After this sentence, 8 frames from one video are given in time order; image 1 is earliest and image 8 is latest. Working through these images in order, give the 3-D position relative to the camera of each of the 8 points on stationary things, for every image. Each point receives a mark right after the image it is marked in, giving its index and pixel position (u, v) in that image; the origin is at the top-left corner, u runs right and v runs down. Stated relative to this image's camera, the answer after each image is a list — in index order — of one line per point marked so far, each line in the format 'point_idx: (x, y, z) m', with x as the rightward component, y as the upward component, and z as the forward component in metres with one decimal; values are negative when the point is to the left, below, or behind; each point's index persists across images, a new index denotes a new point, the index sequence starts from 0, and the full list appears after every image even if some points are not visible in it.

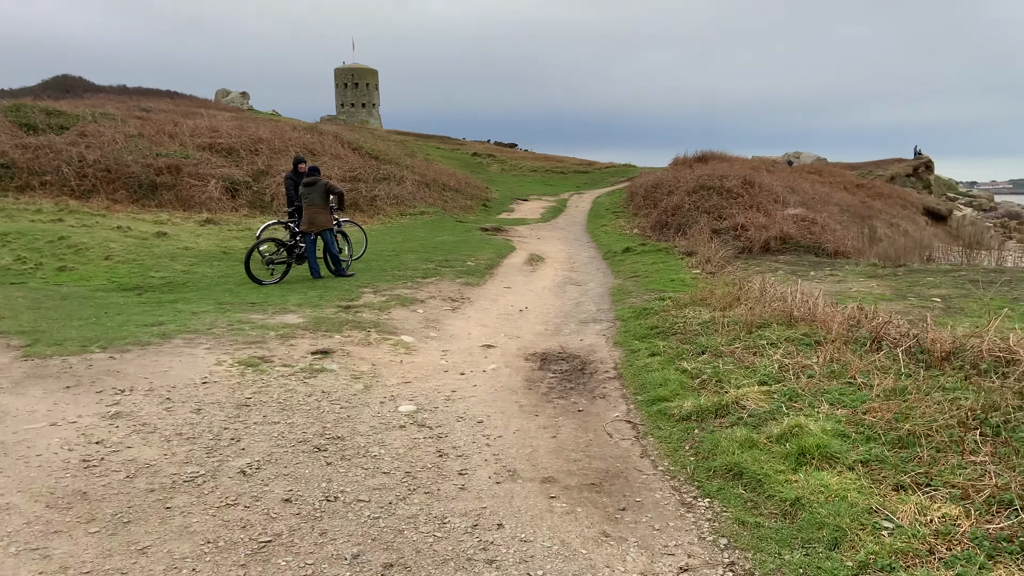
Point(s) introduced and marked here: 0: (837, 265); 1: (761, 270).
0: (+5.8, +0.4, +13.3) m
1: (+3.9, +0.2, +11.7) m
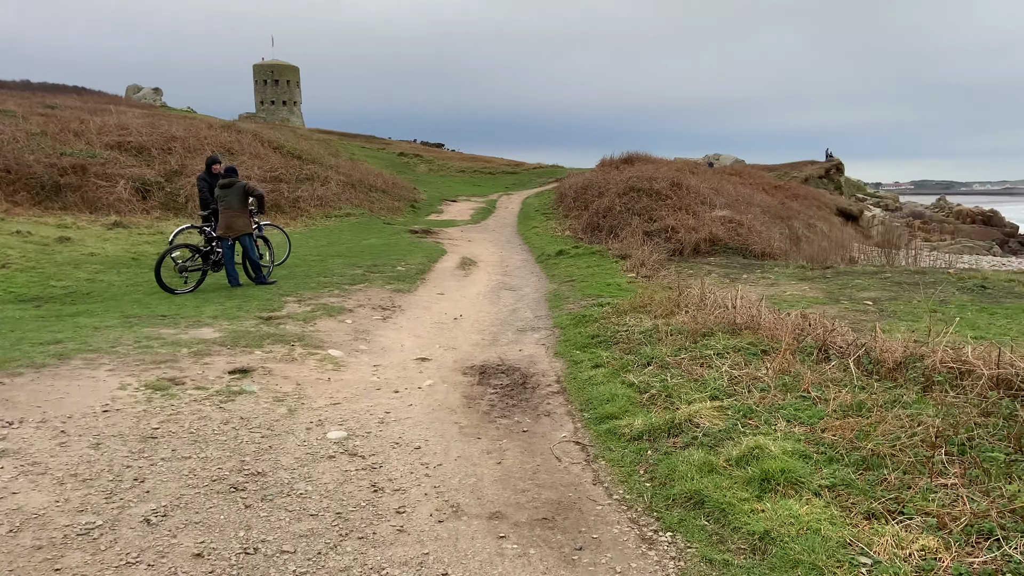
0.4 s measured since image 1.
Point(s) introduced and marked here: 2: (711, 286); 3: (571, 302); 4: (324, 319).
0: (+4.6, +0.4, +13.5) m
1: (+2.9, +0.2, +11.6) m
2: (+2.5, 0.0, +9.5) m
3: (+0.8, -0.2, +10.0) m
4: (-2.2, -0.4, +8.8) m
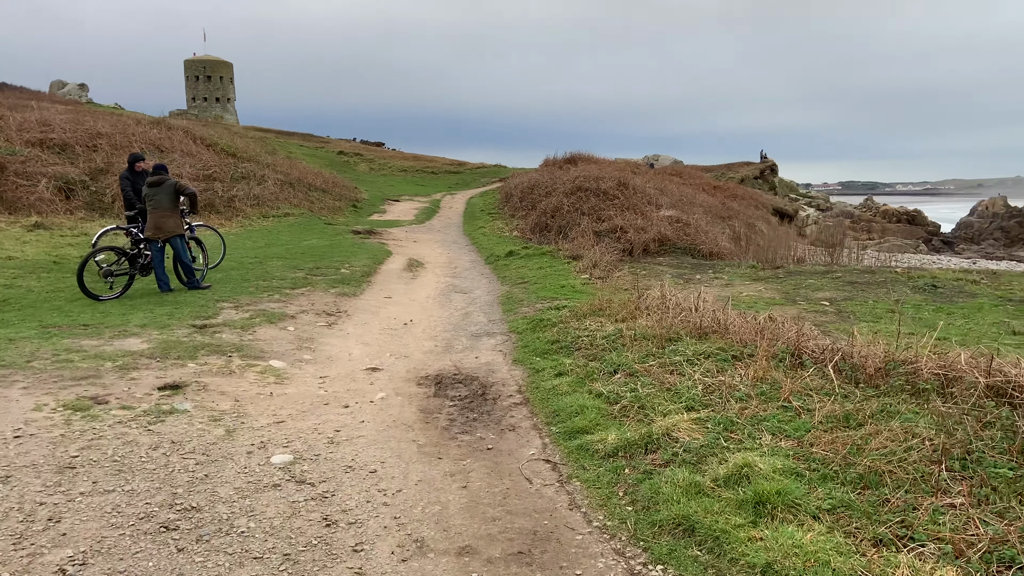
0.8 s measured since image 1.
0: (+3.7, +0.4, +13.4) m
1: (+2.1, +0.2, +11.5) m
2: (+2.0, 0.0, +9.3) m
3: (+0.2, -0.2, +9.6) m
4: (-2.8, -0.4, +8.2) m
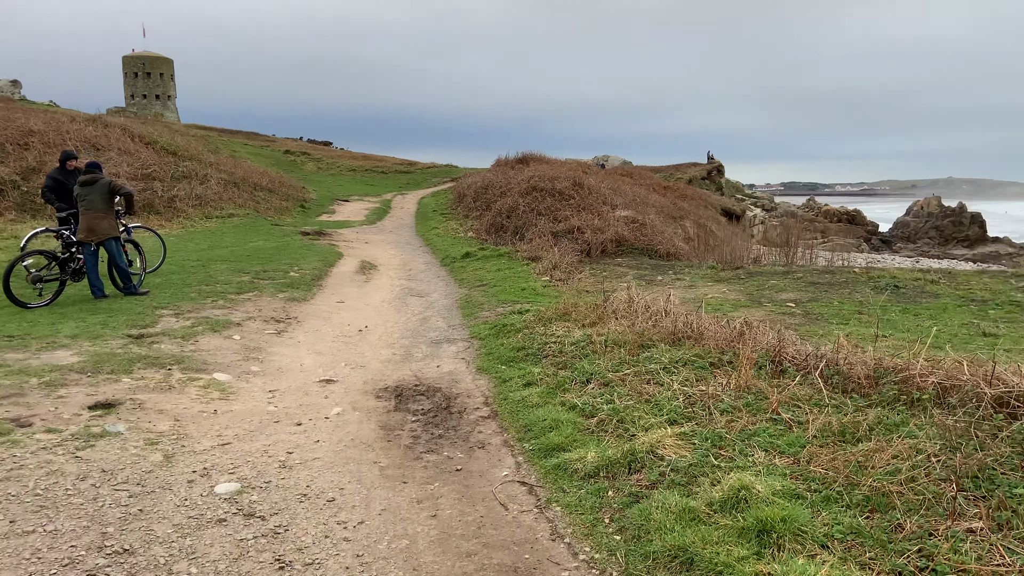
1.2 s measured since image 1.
0: (+2.9, +0.4, +13.3) m
1: (+1.5, +0.1, +11.2) m
2: (+1.5, 0.0, +9.0) m
3: (-0.3, -0.3, +9.3) m
4: (-3.2, -0.5, +7.7) m
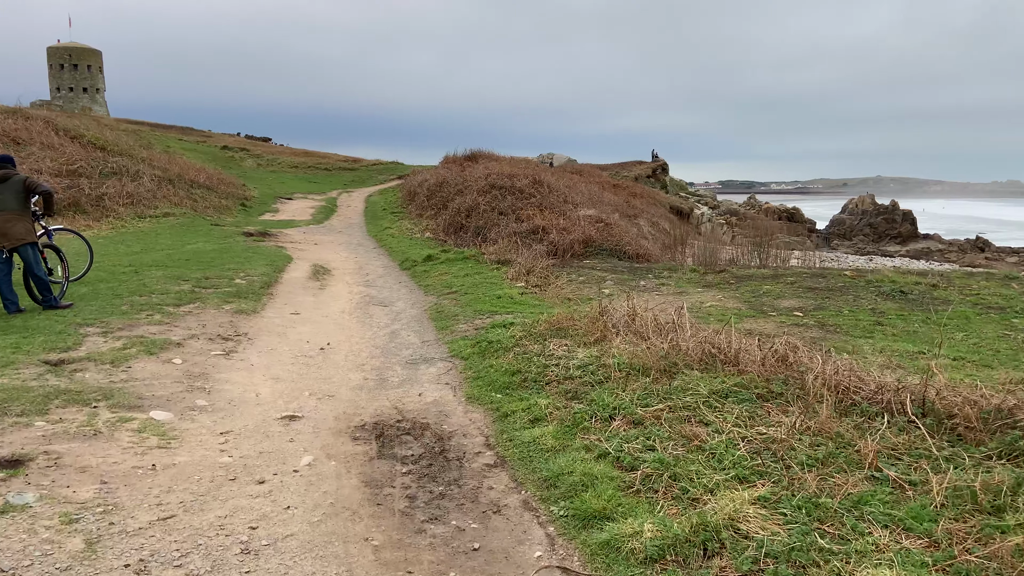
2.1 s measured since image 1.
0: (+2.4, +0.3, +12.6) m
1: (+1.1, +0.1, +10.4) m
2: (+1.2, -0.1, +8.2) m
3: (-0.6, -0.4, +8.3) m
4: (-3.3, -0.6, +6.5) m
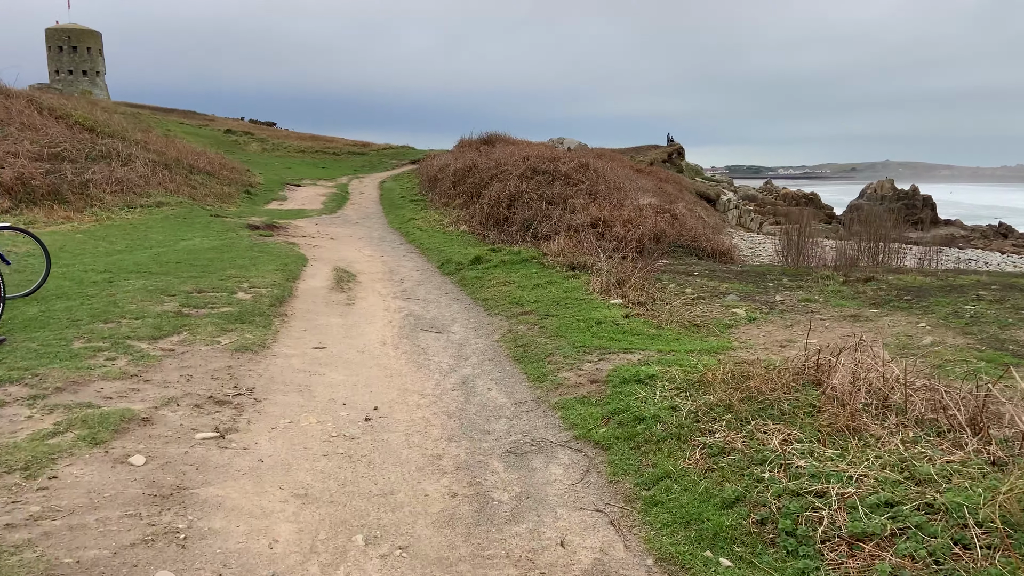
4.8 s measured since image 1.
0: (+3.4, +0.2, +9.9) m
1: (+2.1, -0.1, +7.8) m
2: (+2.2, -0.4, +5.6) m
3: (+0.4, -0.6, +5.7) m
4: (-2.3, -0.9, +4.0) m
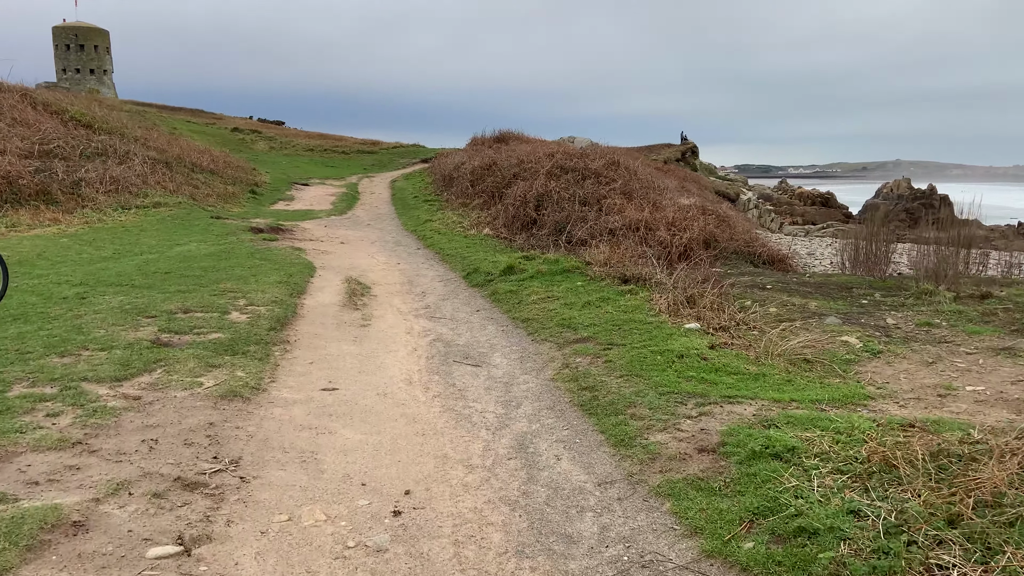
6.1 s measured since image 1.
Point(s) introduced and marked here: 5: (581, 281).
0: (+3.9, 0.0, +8.4) m
1: (+2.5, -0.3, +6.3) m
2: (+2.6, -0.5, +4.1) m
3: (+0.8, -0.8, +4.3) m
4: (-1.9, -1.1, +2.5) m
5: (+0.8, +0.1, +8.5) m
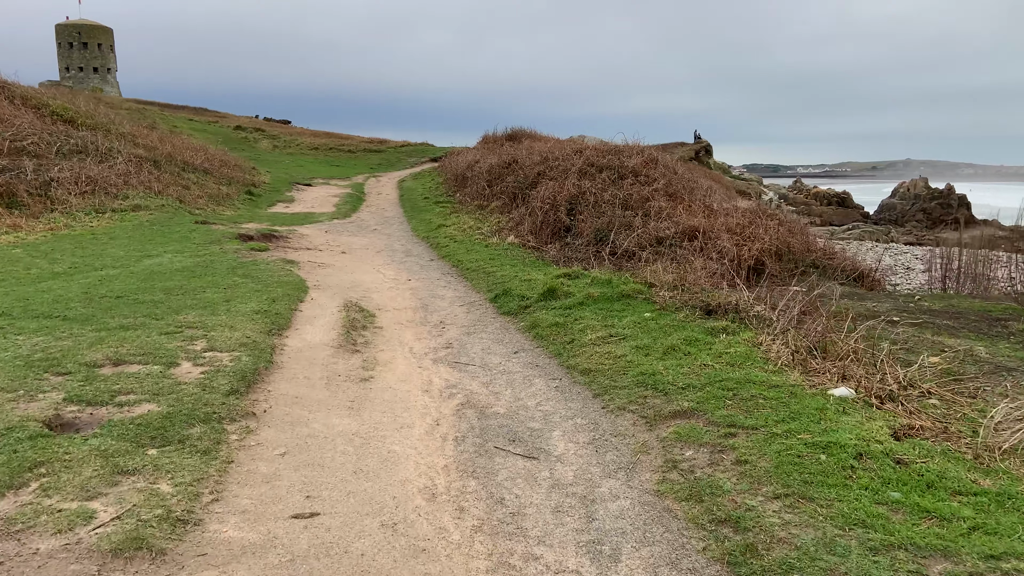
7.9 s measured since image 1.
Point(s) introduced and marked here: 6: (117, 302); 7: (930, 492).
0: (+4.3, -0.3, +6.4) m
1: (+2.9, -0.6, +4.3) m
2: (+3.0, -0.8, +2.1) m
3: (+1.2, -1.1, +2.3) m
4: (-1.5, -1.4, +0.6) m
5: (+1.2, -0.2, +6.5) m
6: (-3.9, -0.1, +7.2) m
7: (+1.7, -0.9, +3.1) m
